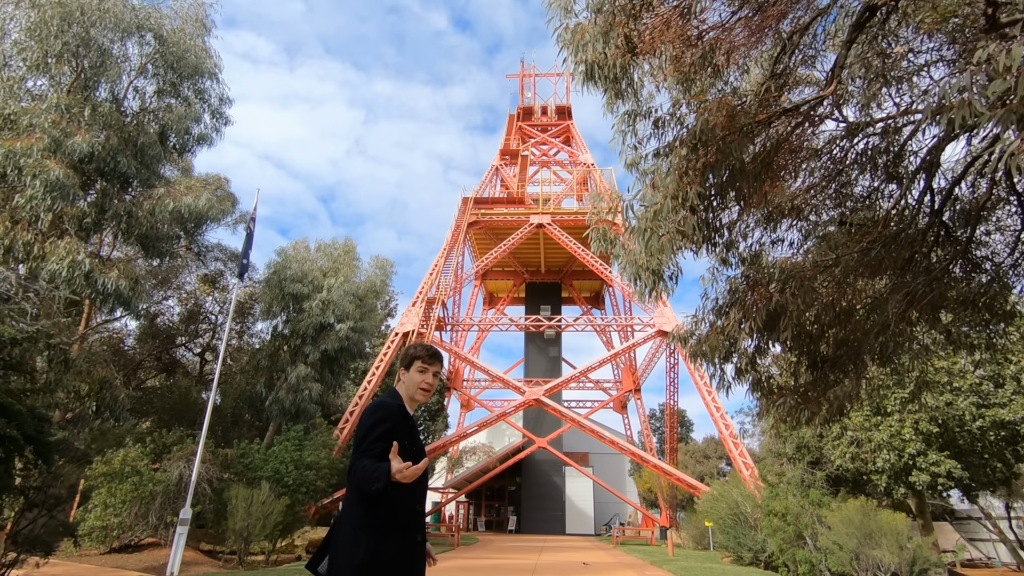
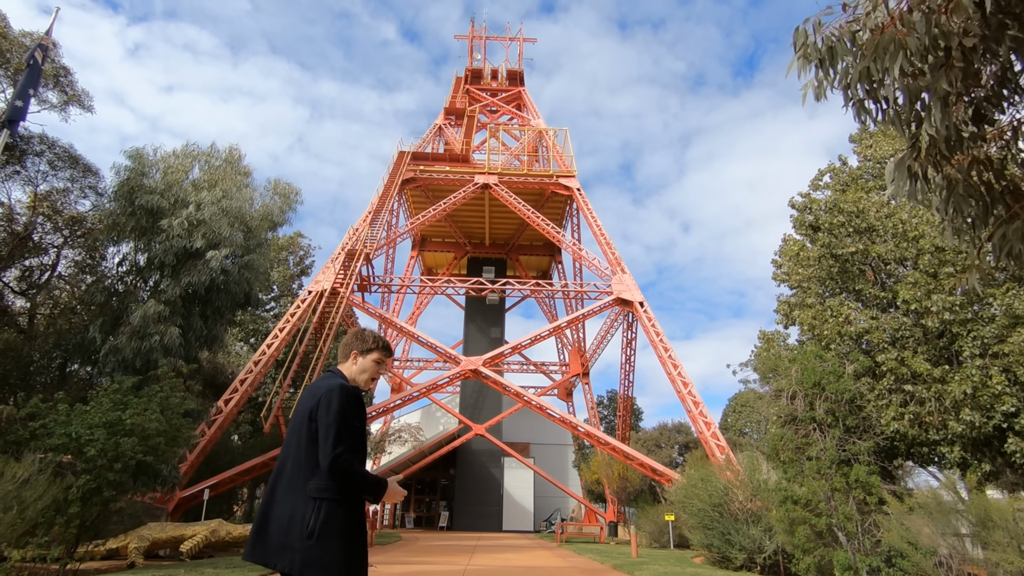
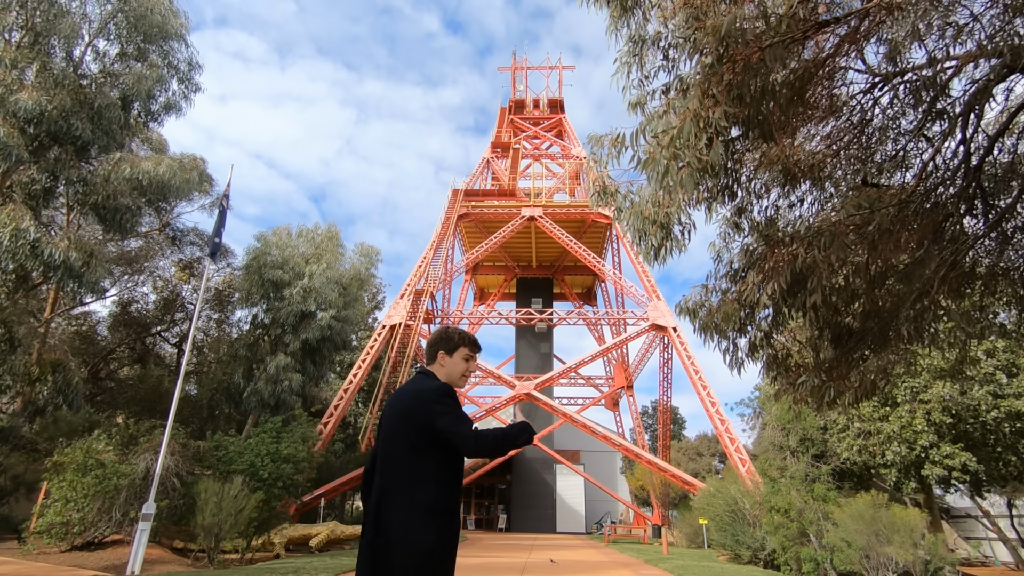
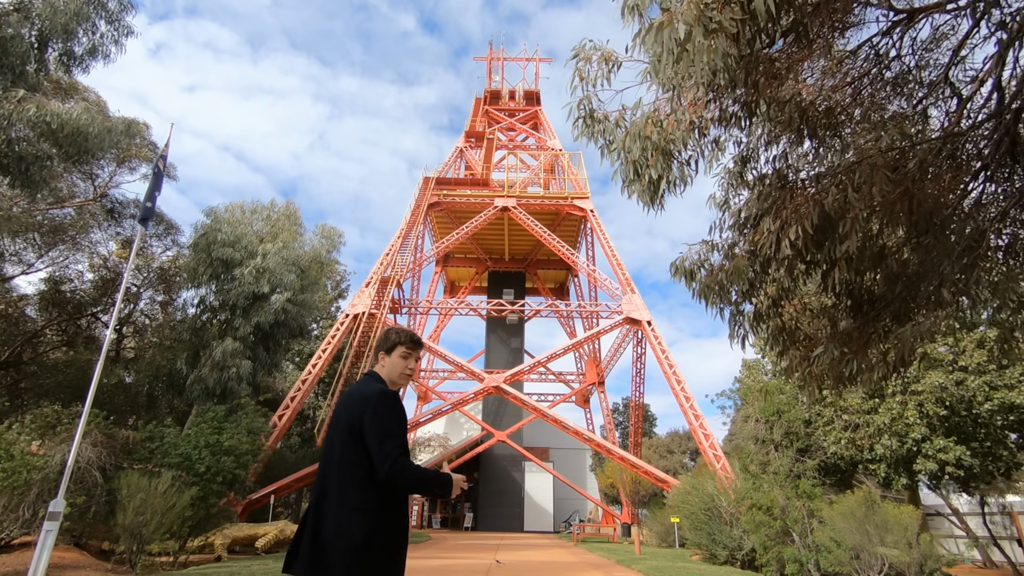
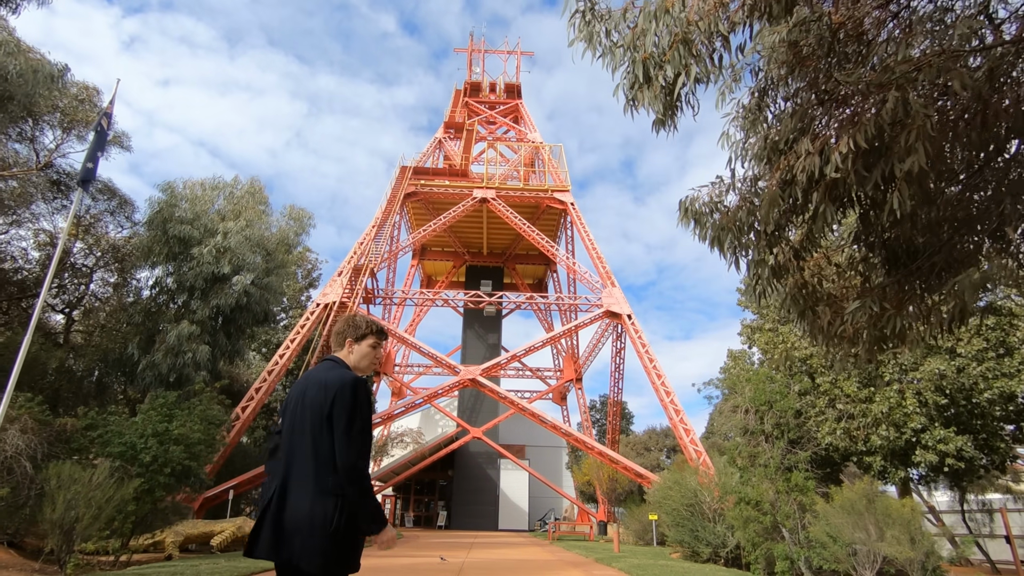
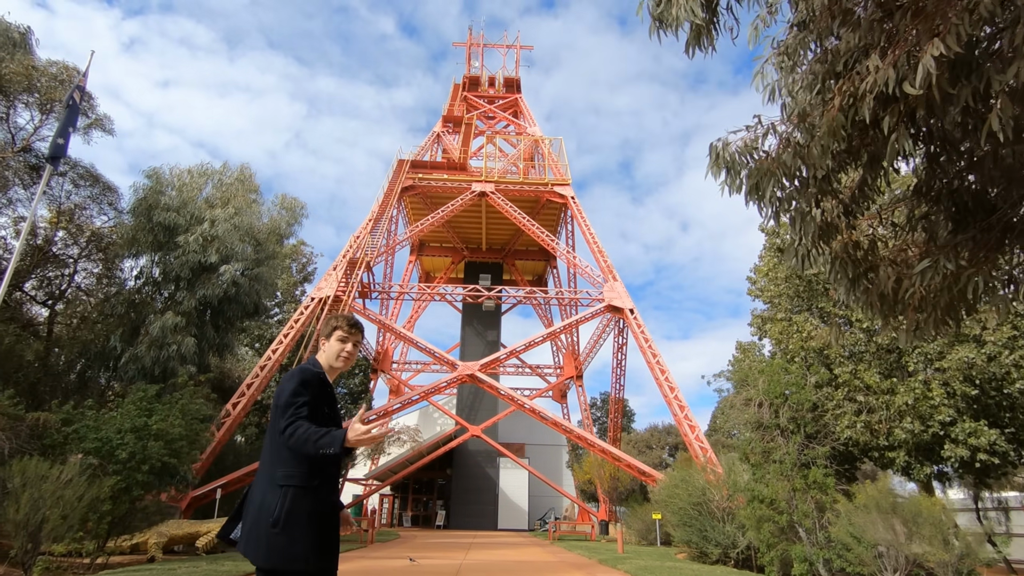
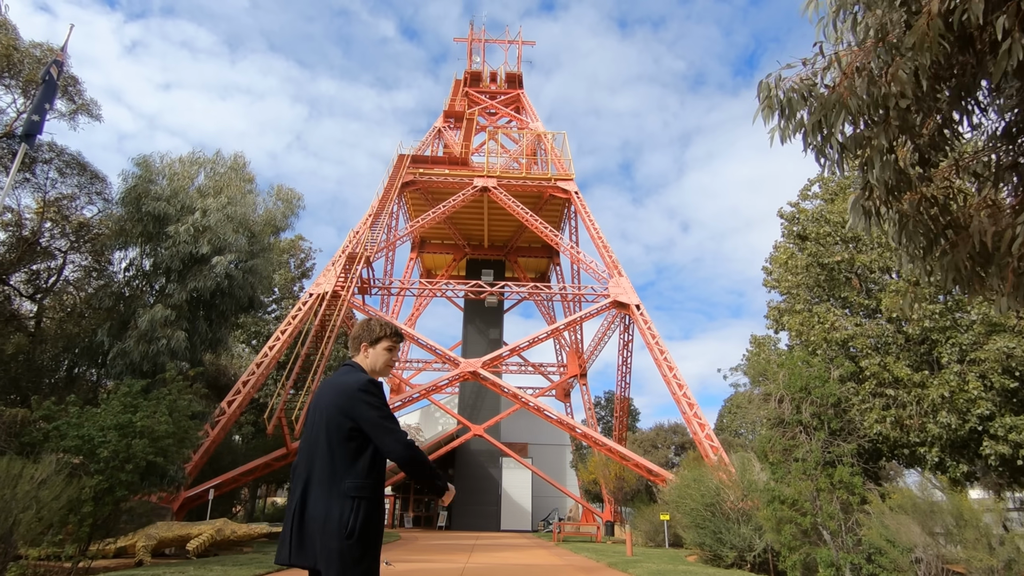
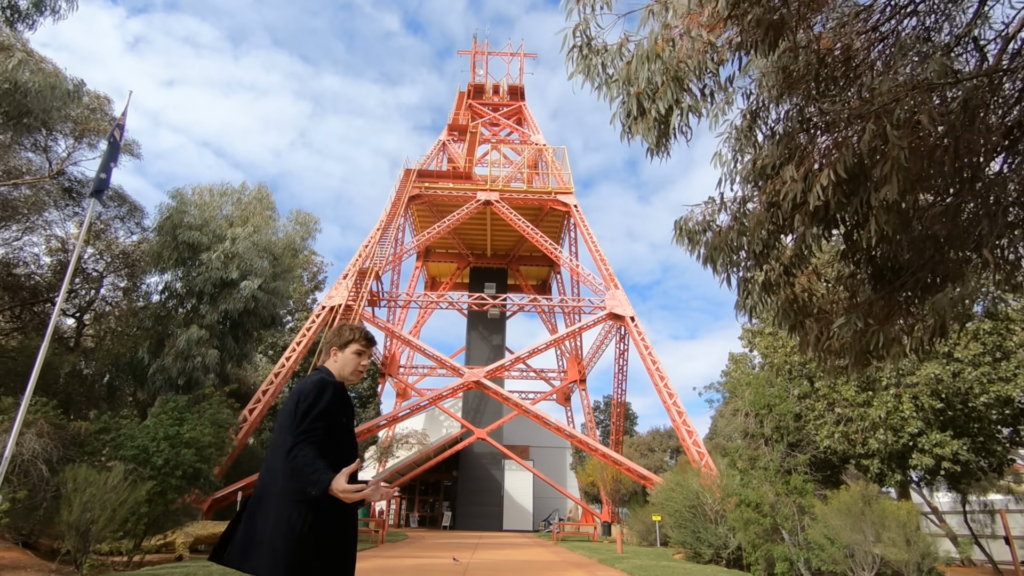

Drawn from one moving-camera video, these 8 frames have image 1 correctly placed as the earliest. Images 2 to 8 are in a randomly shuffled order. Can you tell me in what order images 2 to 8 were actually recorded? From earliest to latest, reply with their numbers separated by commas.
3, 4, 8, 5, 6, 7, 2
